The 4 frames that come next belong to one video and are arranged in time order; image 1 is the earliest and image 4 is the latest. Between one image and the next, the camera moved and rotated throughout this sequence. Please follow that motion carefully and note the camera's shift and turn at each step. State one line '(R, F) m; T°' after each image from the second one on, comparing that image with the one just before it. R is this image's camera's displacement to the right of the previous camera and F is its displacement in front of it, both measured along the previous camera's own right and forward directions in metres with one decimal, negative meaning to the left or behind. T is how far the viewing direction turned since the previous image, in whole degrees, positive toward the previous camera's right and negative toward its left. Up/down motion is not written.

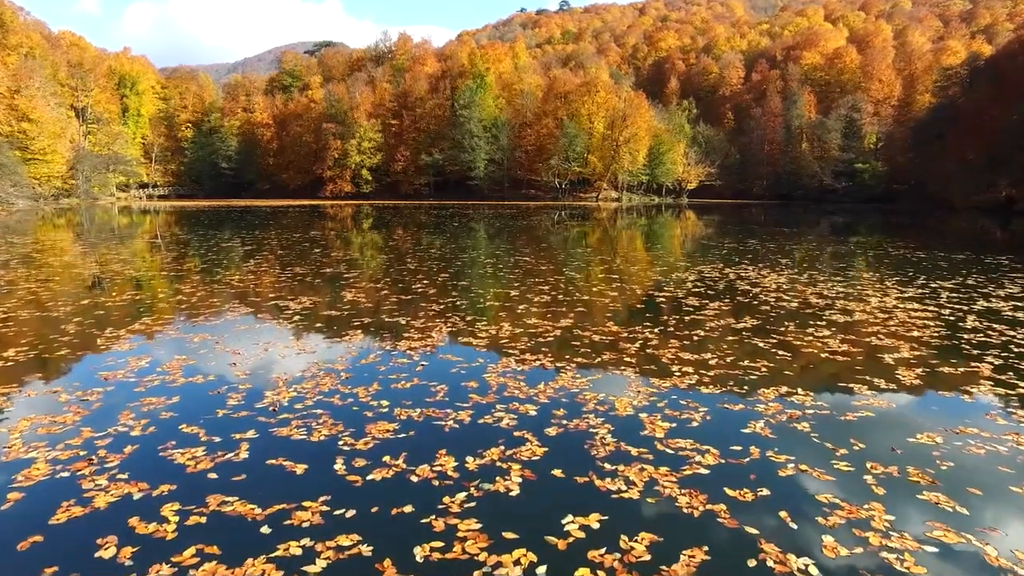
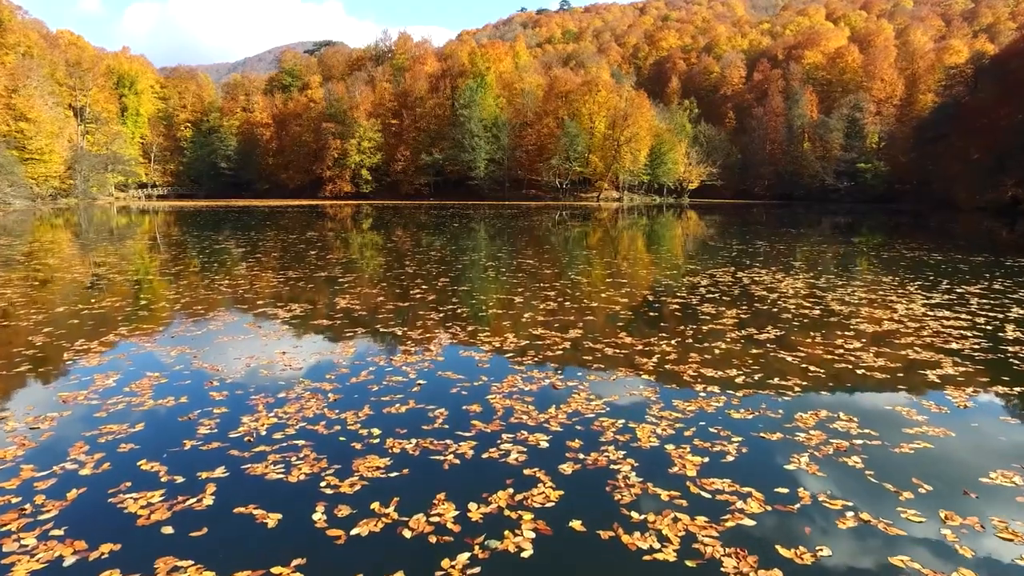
(-0.1, +0.9) m; 0°
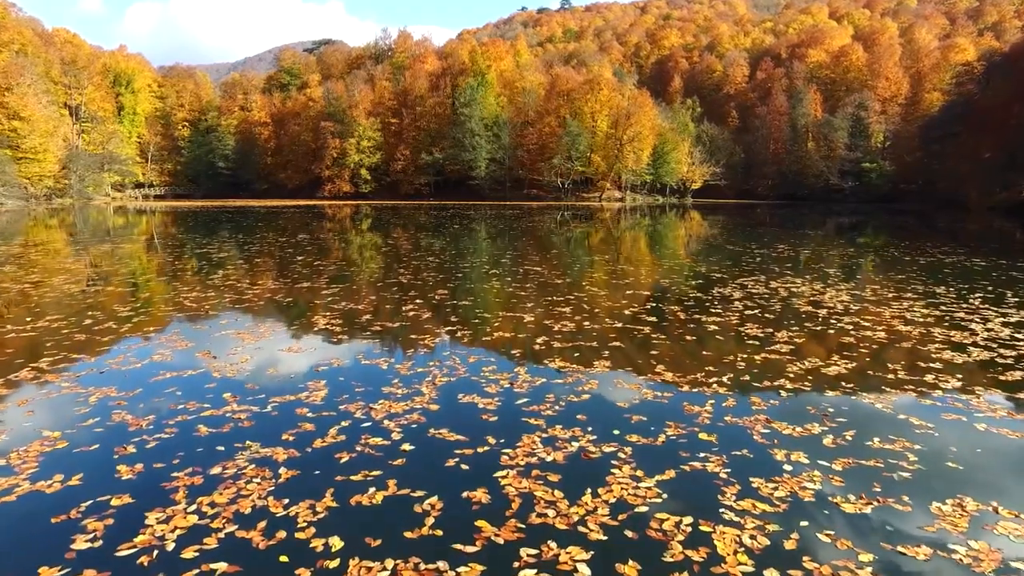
(-0.2, +2.3) m; 0°
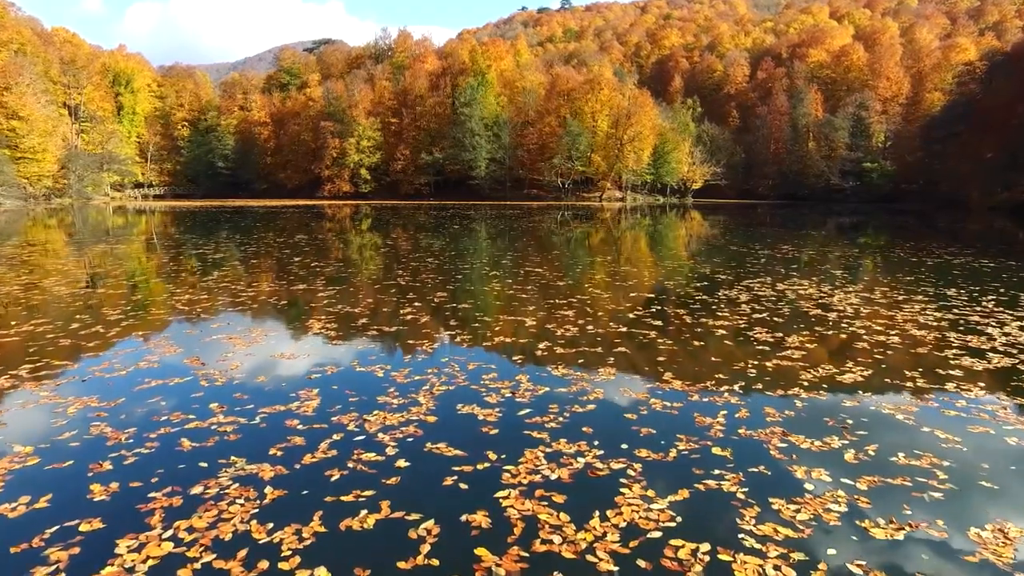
(0.0, +0.4) m; 0°
